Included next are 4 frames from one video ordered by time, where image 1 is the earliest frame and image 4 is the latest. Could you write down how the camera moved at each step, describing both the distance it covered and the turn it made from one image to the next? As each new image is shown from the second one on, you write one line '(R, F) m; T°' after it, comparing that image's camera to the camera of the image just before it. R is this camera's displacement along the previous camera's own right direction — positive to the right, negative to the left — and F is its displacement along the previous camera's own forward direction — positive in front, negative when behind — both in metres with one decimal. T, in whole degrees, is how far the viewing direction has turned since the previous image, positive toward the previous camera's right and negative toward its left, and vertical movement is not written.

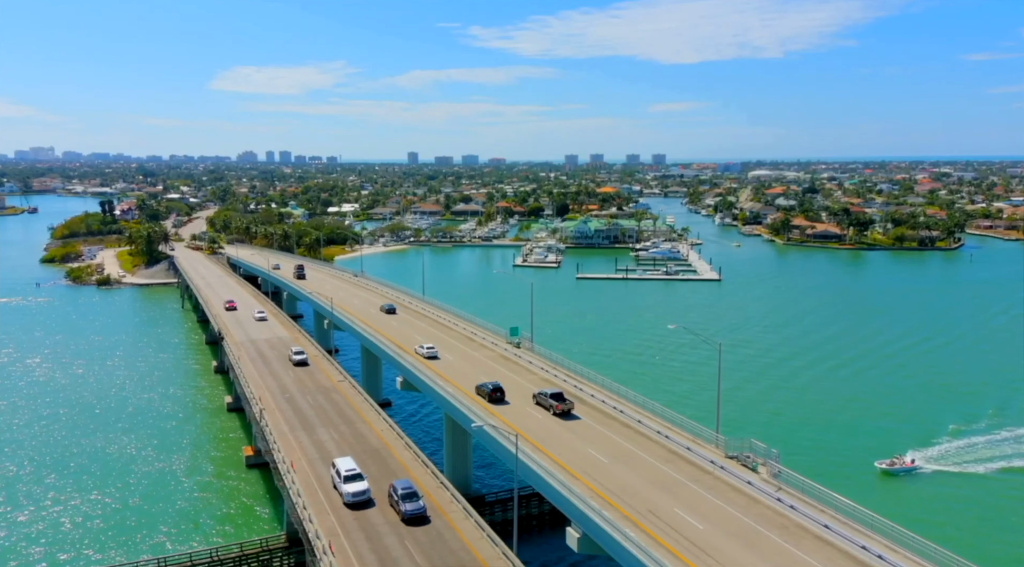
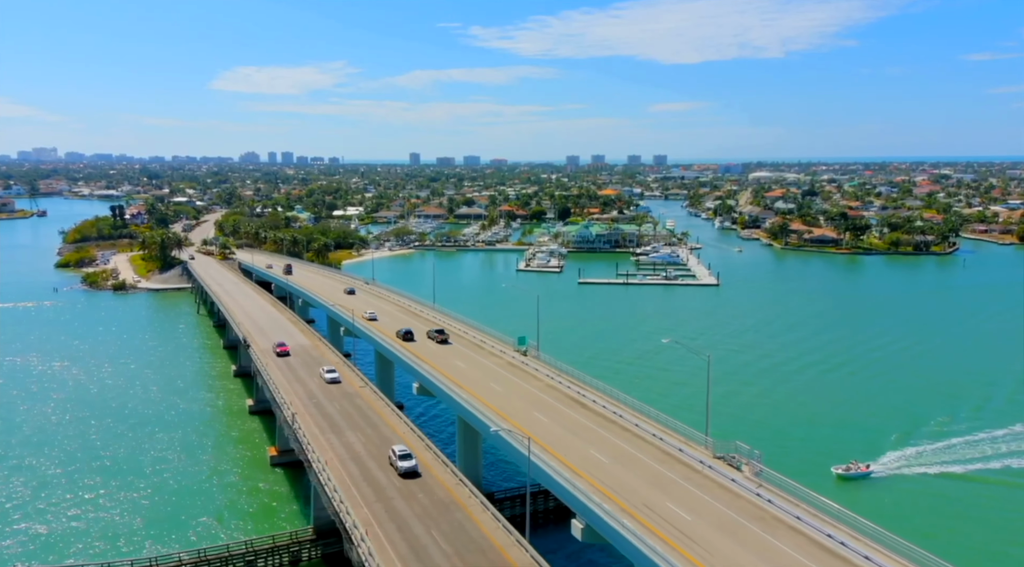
(-0.1, -0.9) m; 0°
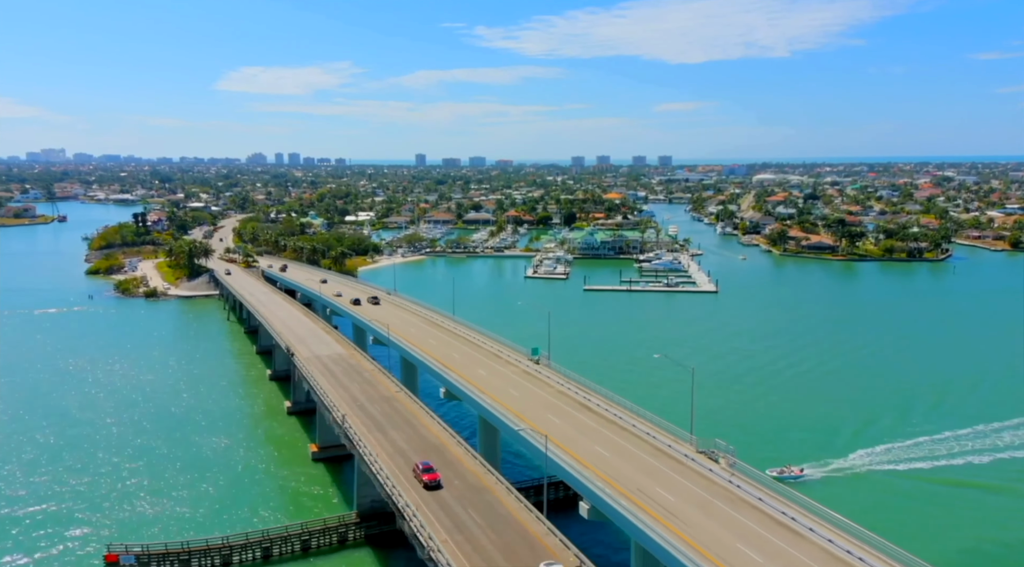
(-0.2, -1.8) m; 0°
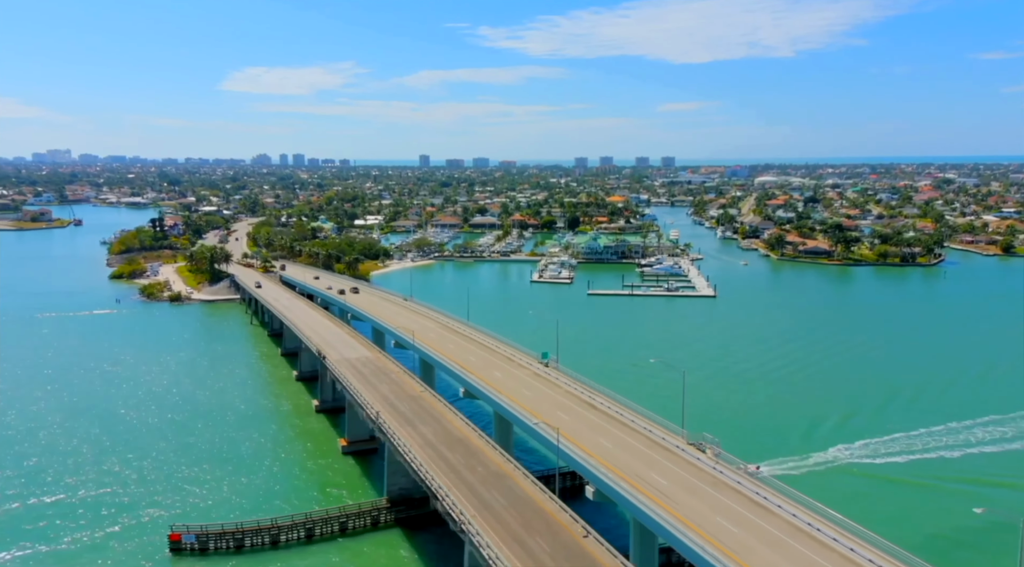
(-0.2, -1.6) m; 0°
